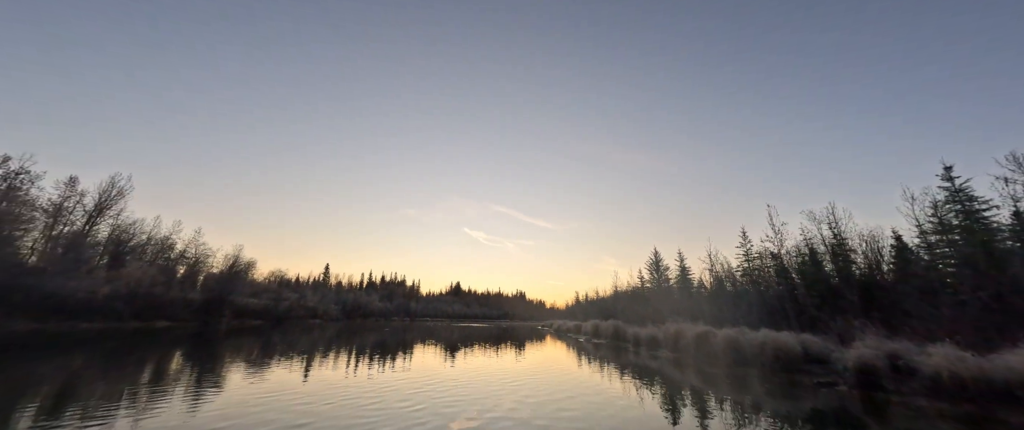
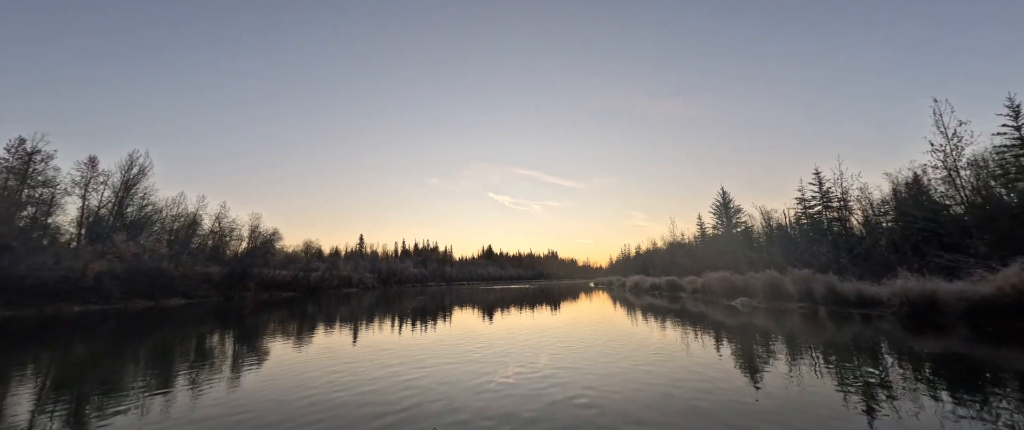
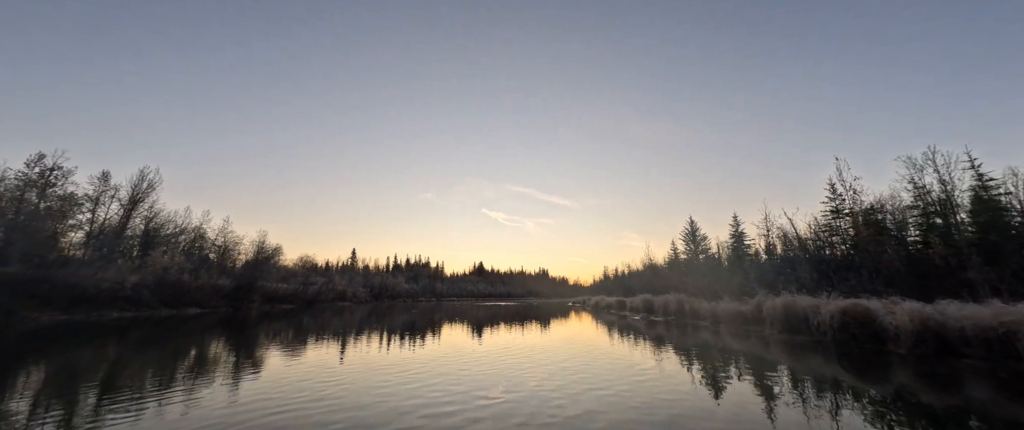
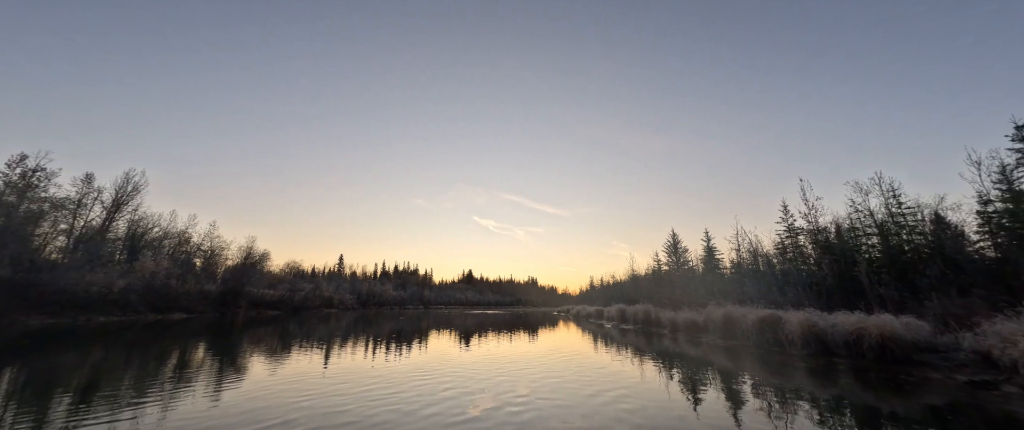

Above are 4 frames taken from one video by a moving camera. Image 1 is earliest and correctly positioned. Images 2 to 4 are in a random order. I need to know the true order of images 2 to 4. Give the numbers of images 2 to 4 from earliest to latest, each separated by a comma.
4, 3, 2
